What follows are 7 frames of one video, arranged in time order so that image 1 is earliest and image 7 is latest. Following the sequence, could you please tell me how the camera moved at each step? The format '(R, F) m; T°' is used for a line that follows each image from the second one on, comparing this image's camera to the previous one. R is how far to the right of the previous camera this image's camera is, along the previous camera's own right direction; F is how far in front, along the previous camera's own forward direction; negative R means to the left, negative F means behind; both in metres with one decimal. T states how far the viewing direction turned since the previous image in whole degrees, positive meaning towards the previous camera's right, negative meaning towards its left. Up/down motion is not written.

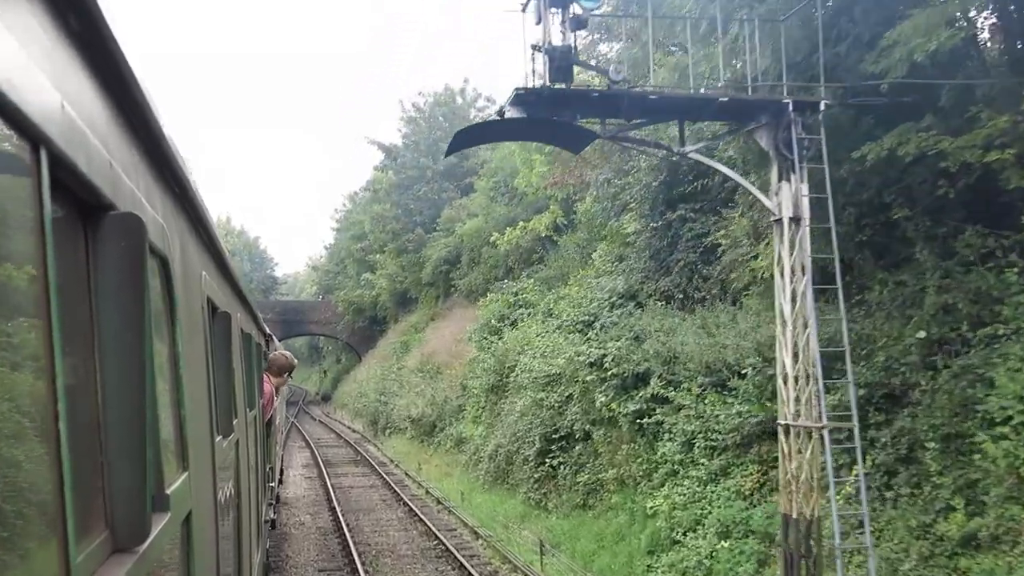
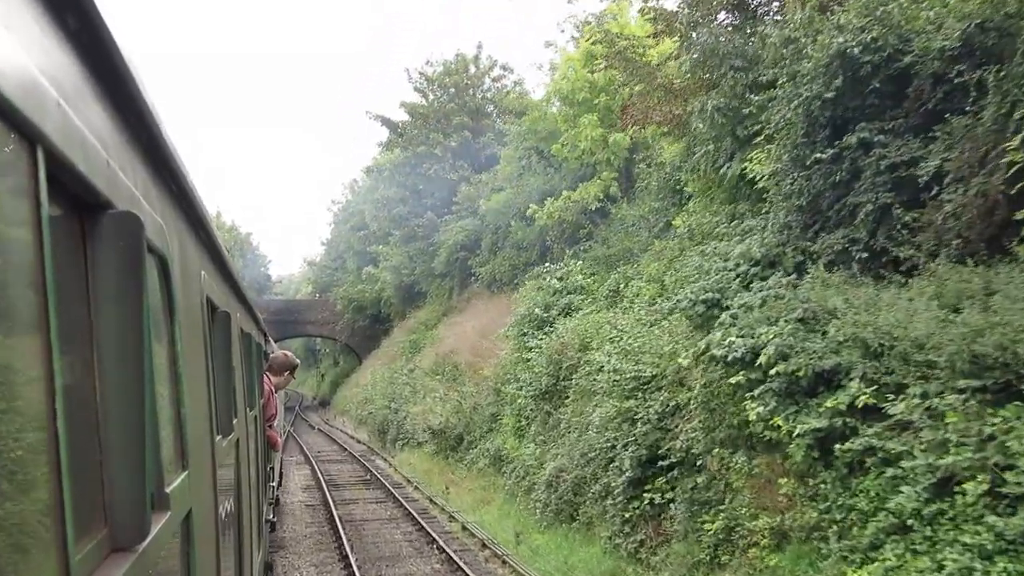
(-0.6, +3.9) m; 0°
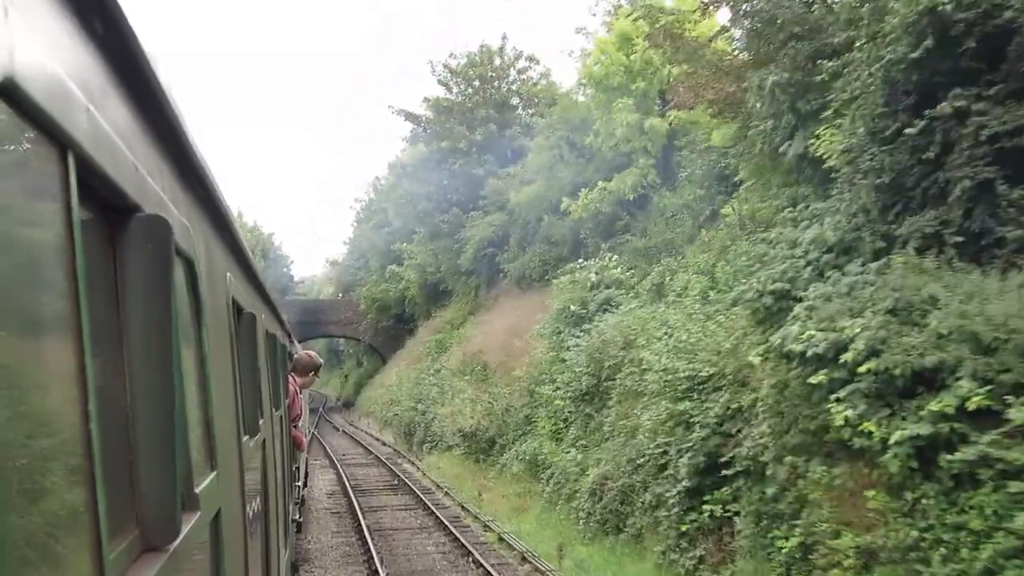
(-0.1, +0.9) m; -1°
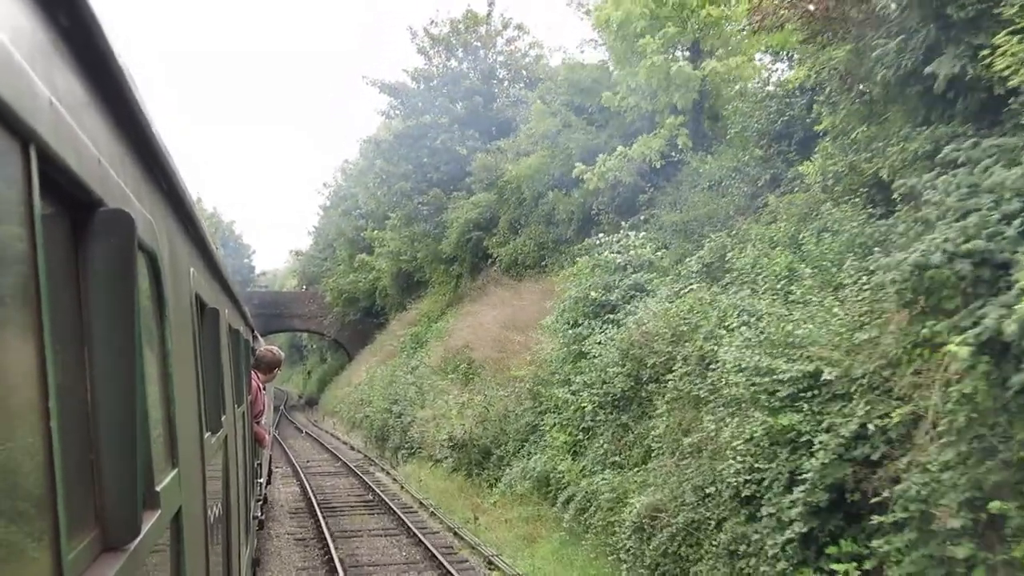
(-0.4, +2.7) m; +1°
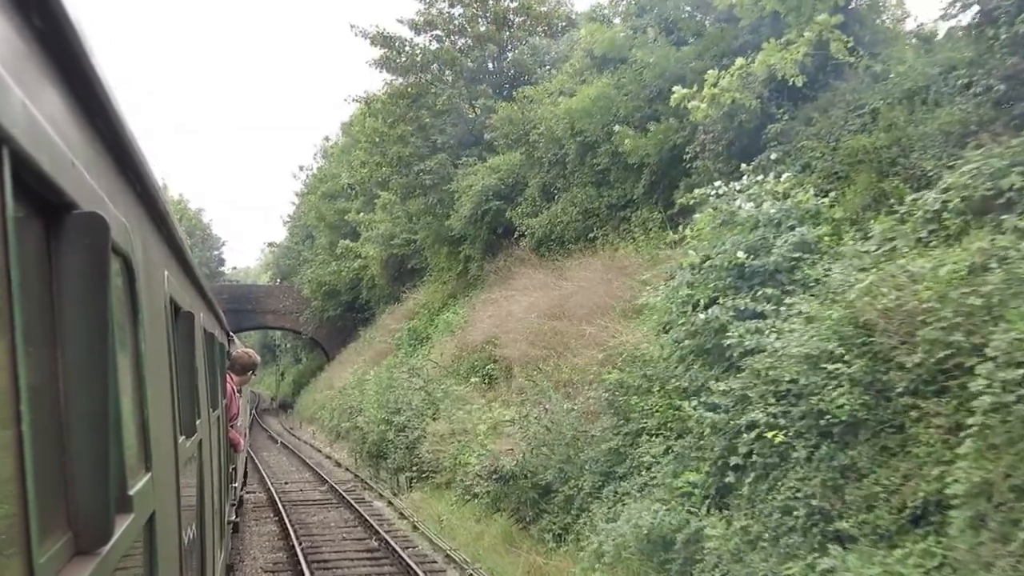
(-0.7, +4.4) m; +1°
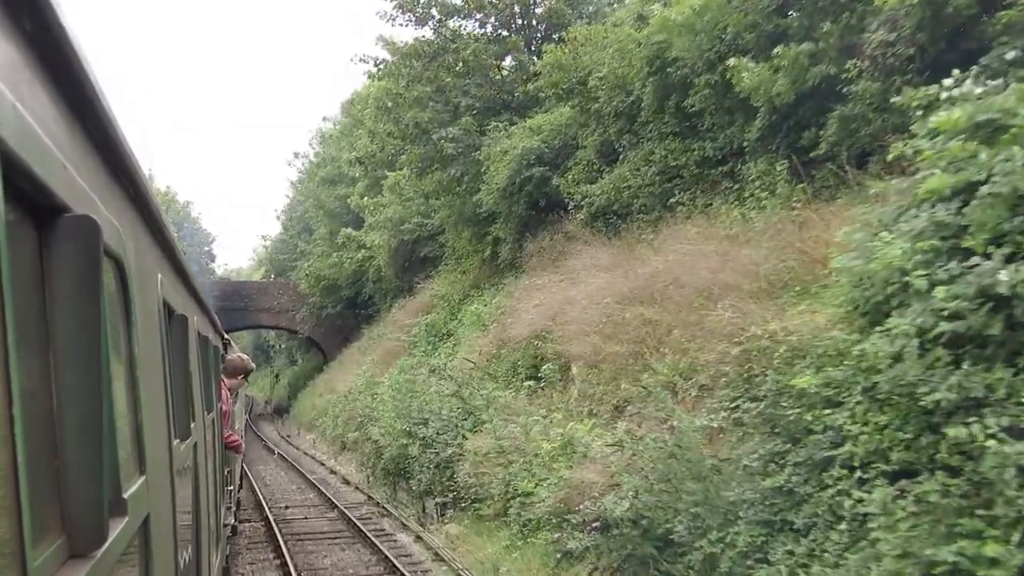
(-0.6, +3.2) m; 0°
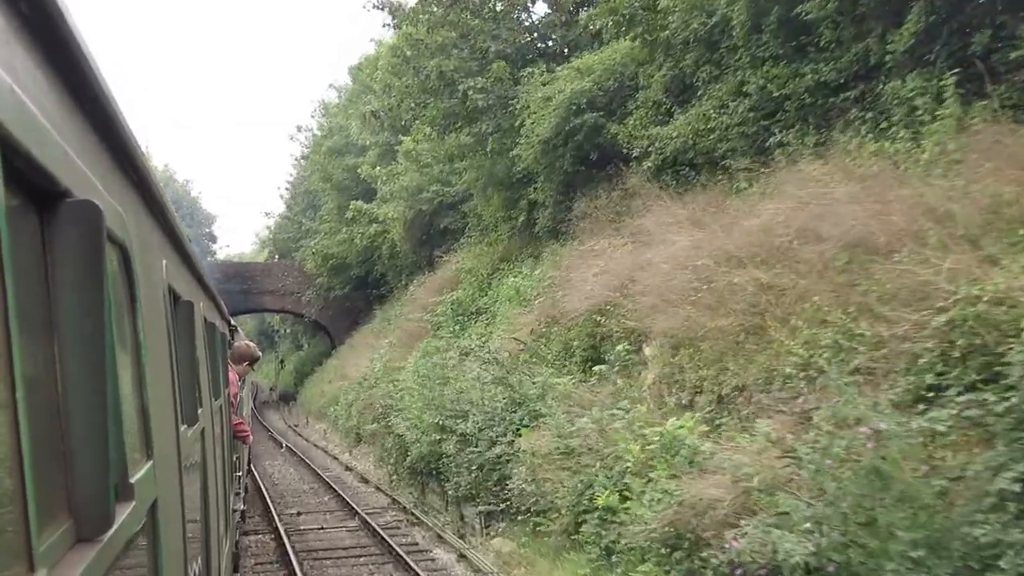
(-0.4, +2.3) m; 0°
